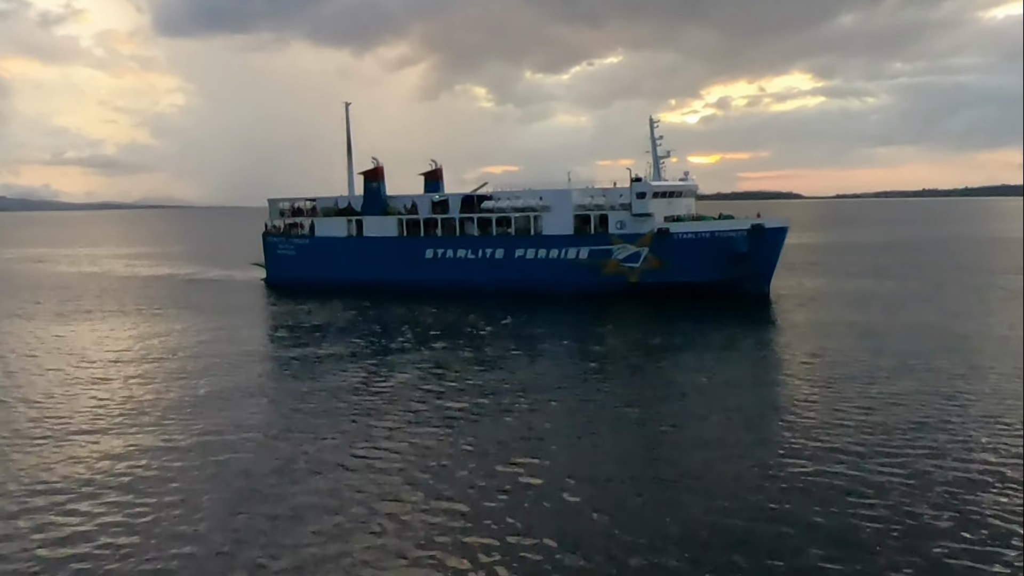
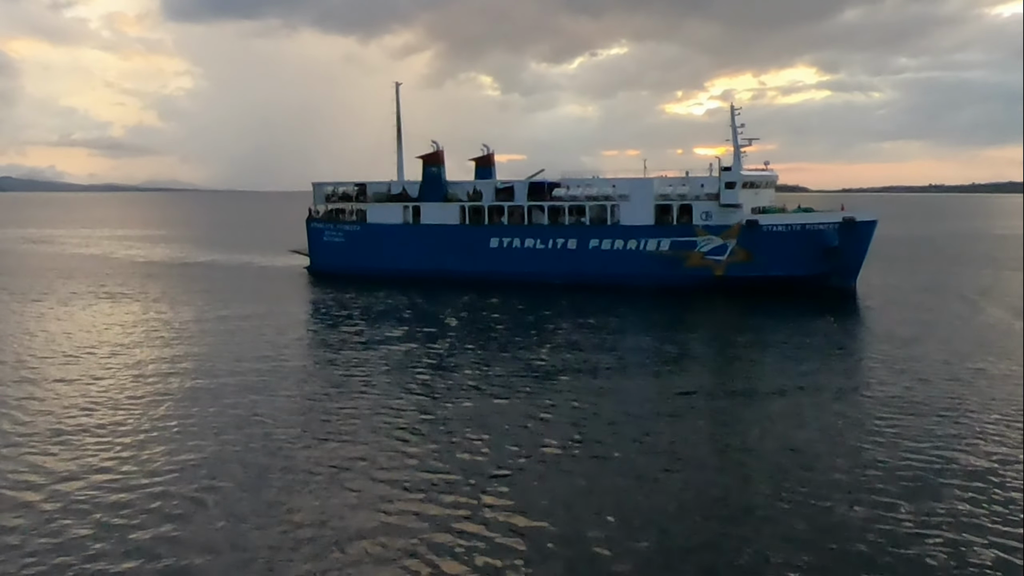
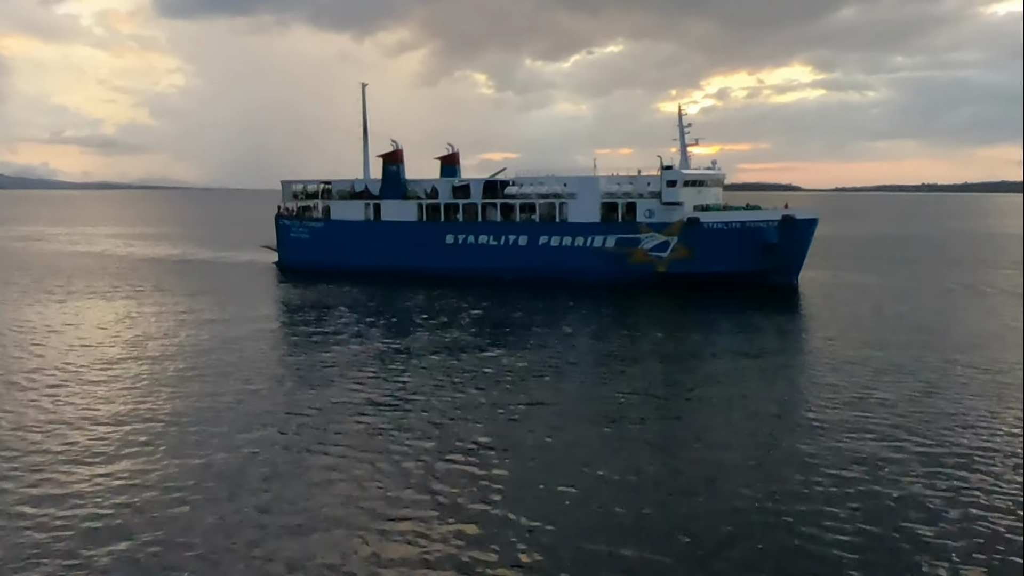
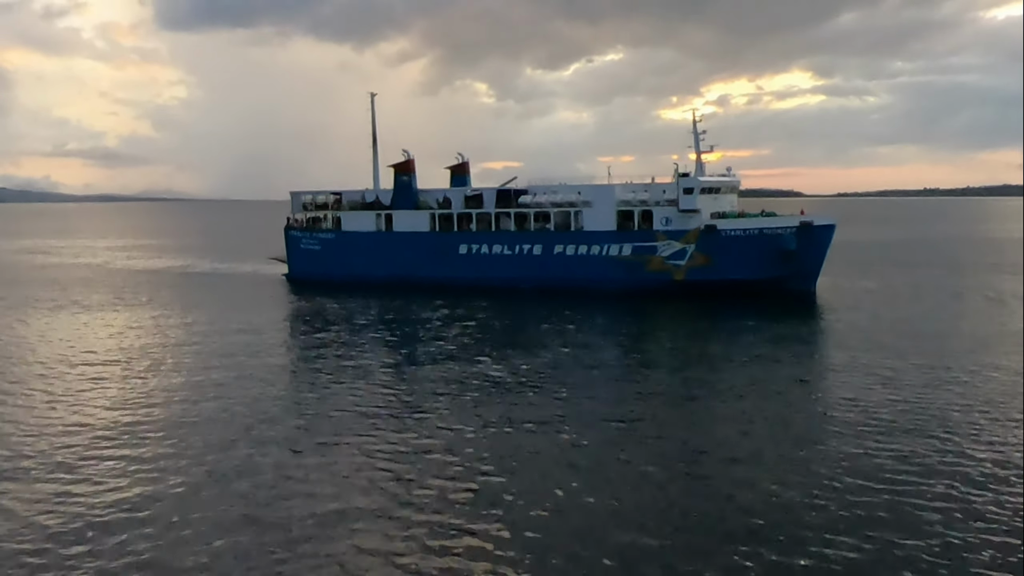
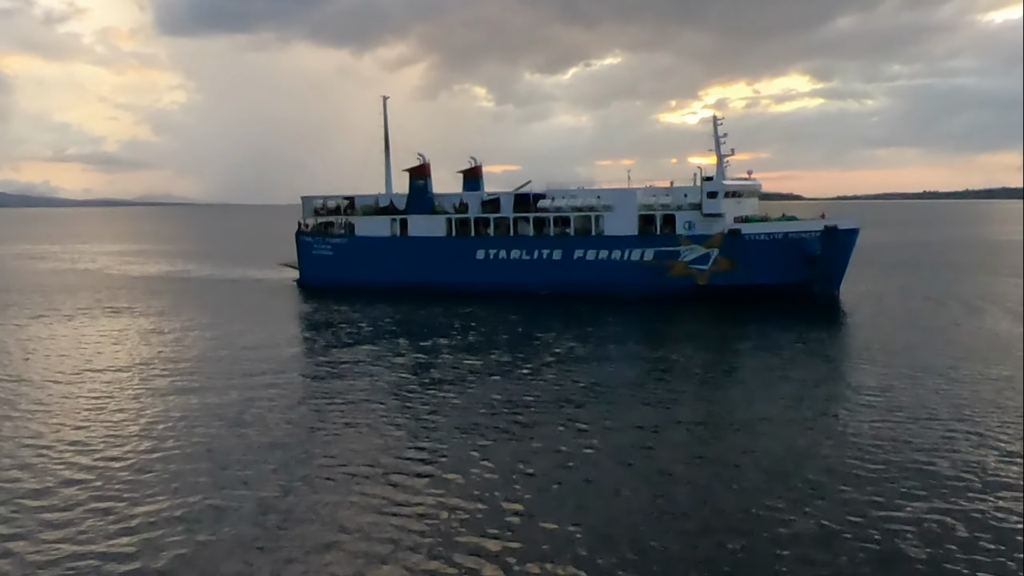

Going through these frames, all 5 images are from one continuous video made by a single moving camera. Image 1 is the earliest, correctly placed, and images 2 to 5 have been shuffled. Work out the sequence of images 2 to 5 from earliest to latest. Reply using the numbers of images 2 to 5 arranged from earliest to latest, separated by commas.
3, 4, 5, 2
